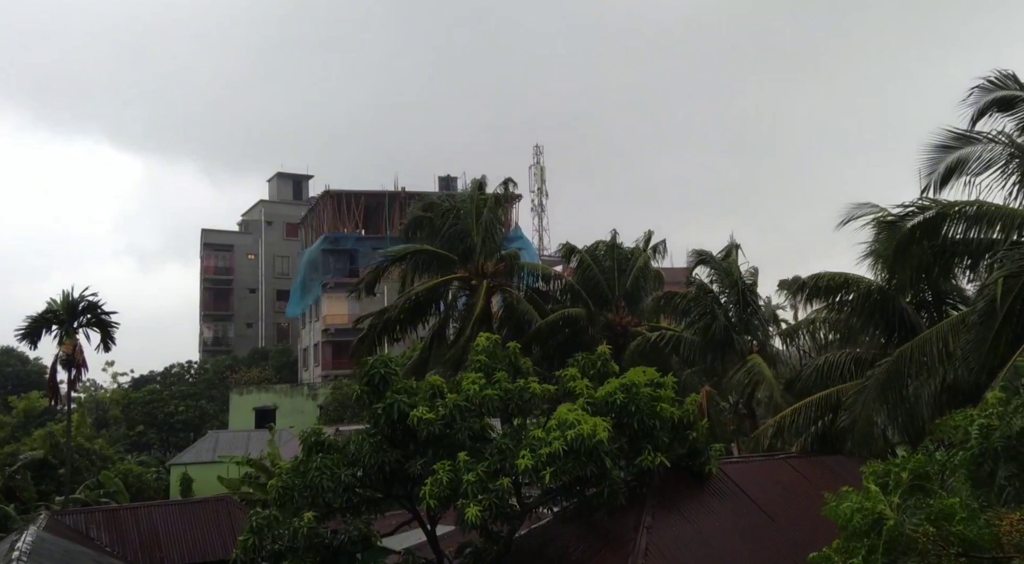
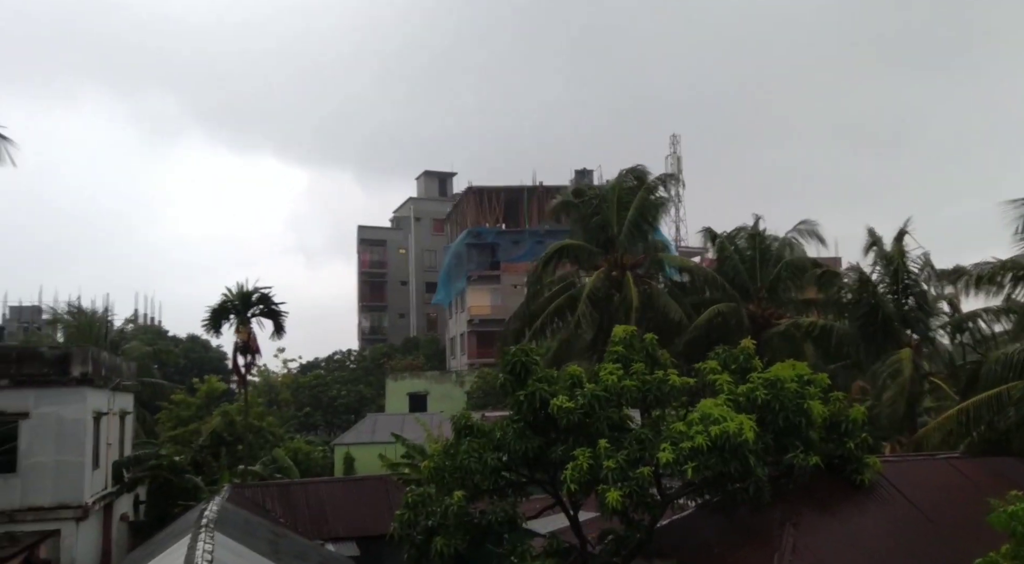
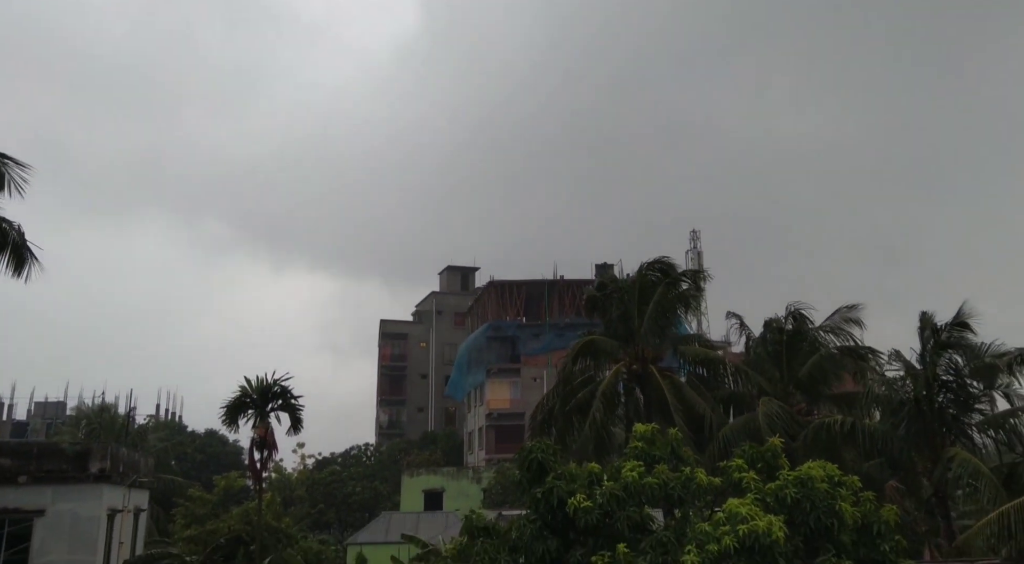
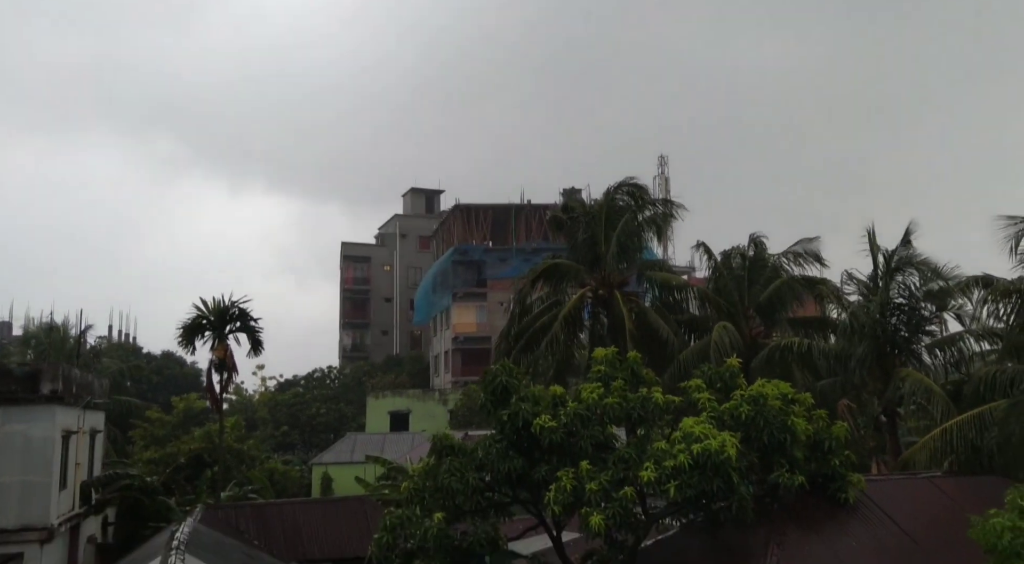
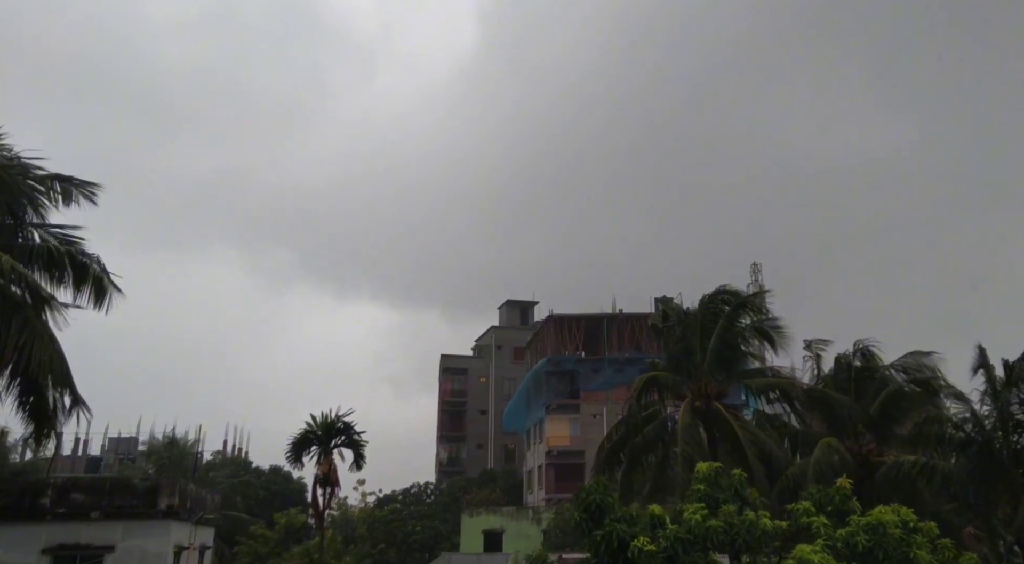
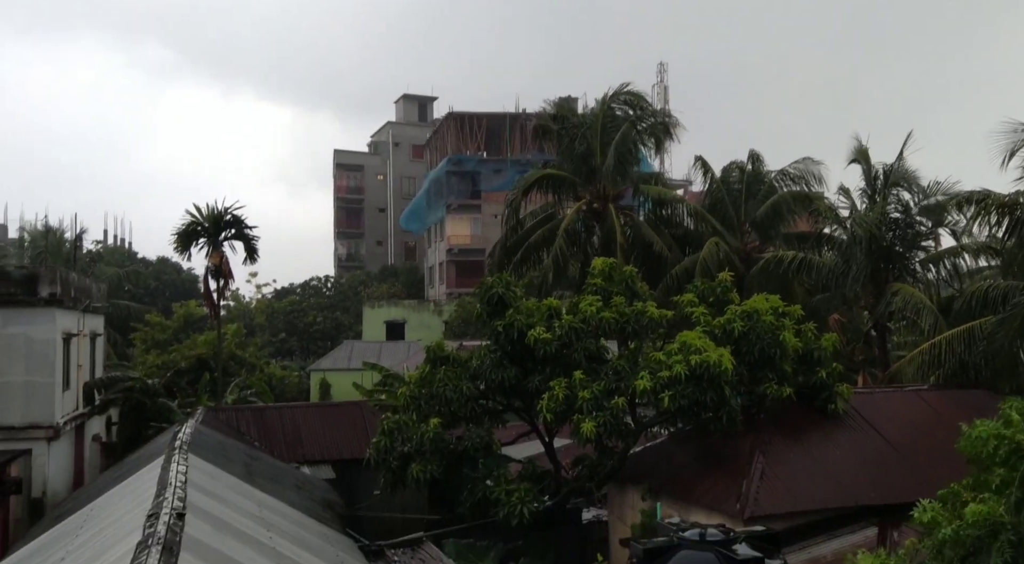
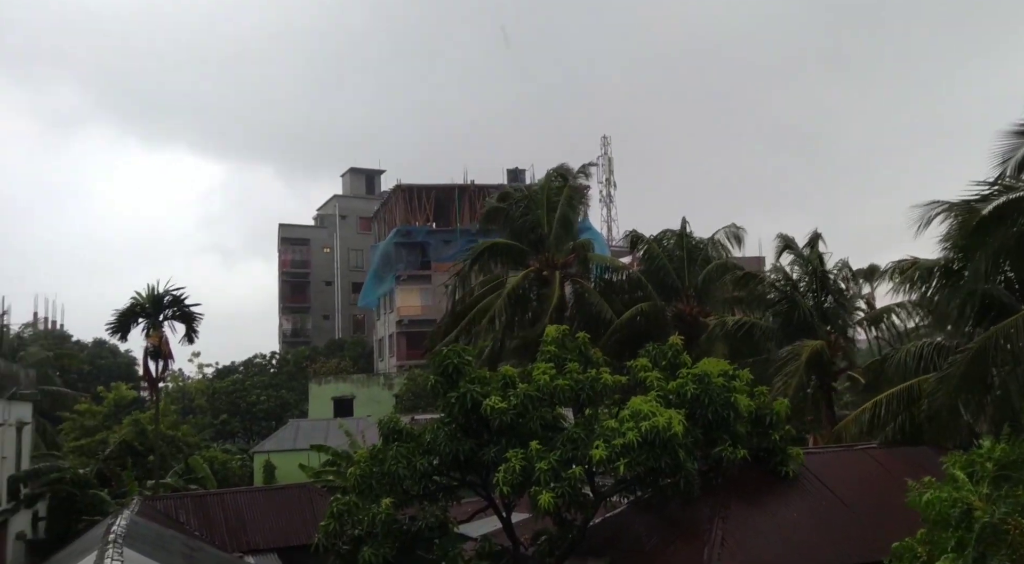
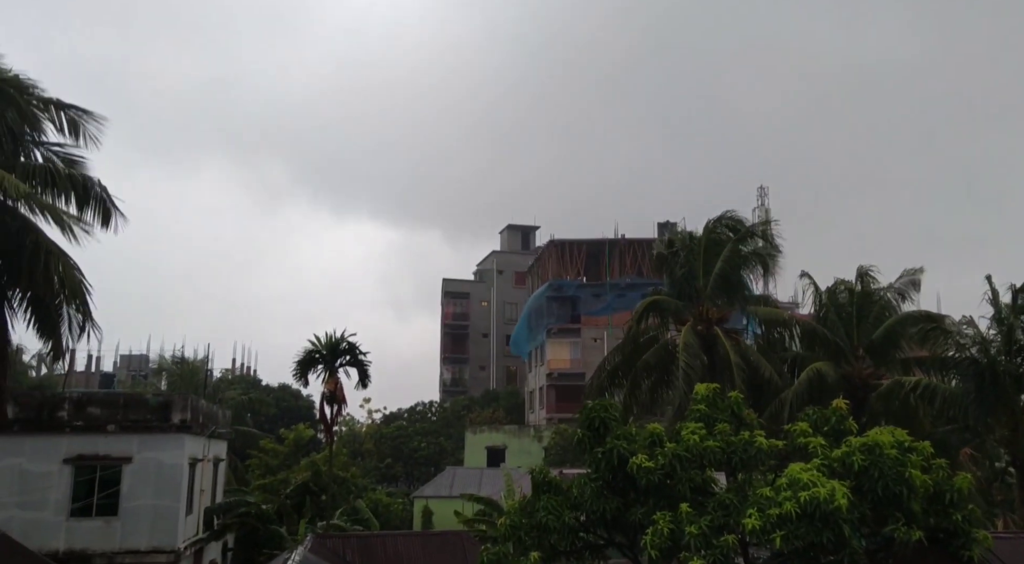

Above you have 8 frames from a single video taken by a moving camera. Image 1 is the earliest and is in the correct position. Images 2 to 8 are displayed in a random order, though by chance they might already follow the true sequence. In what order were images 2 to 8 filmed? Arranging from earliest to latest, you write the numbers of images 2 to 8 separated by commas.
7, 2, 8, 5, 3, 4, 6
